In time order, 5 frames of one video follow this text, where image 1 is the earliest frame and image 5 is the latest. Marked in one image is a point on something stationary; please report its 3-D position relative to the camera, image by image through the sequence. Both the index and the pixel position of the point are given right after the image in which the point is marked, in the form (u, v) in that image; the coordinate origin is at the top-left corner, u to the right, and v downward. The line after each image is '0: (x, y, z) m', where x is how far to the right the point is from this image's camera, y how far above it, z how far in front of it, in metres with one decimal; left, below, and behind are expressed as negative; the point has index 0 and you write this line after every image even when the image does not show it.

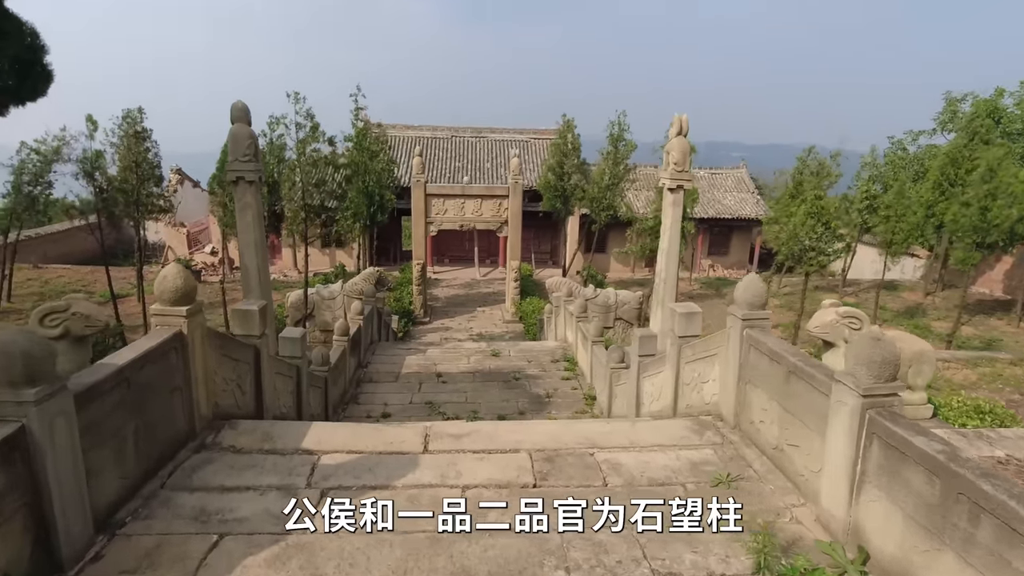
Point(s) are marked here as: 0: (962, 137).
0: (+13.4, +4.5, +16.9) m
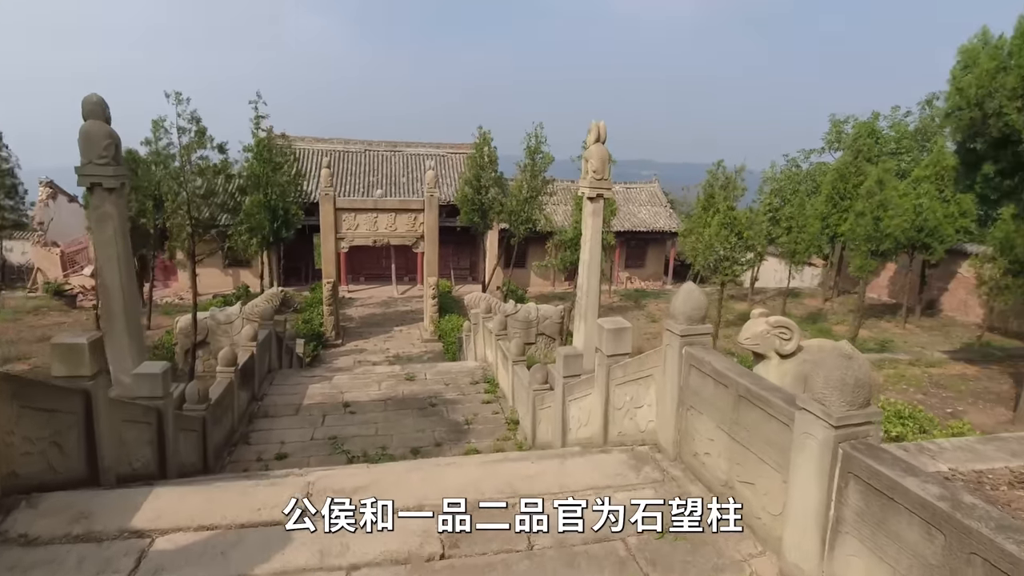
0: (+10.8, +4.3, +18.2) m
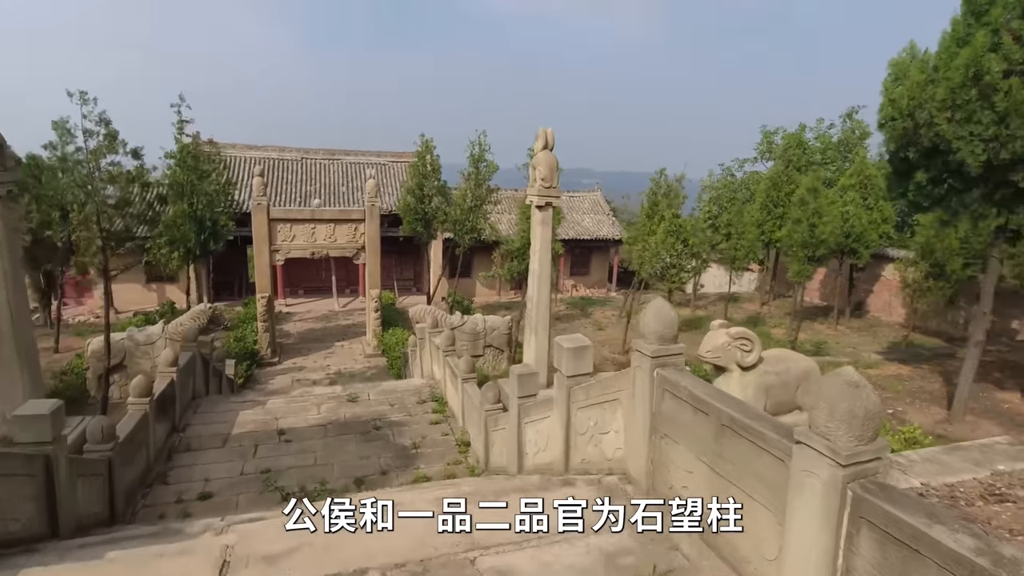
0: (+9.0, +4.2, +18.9) m
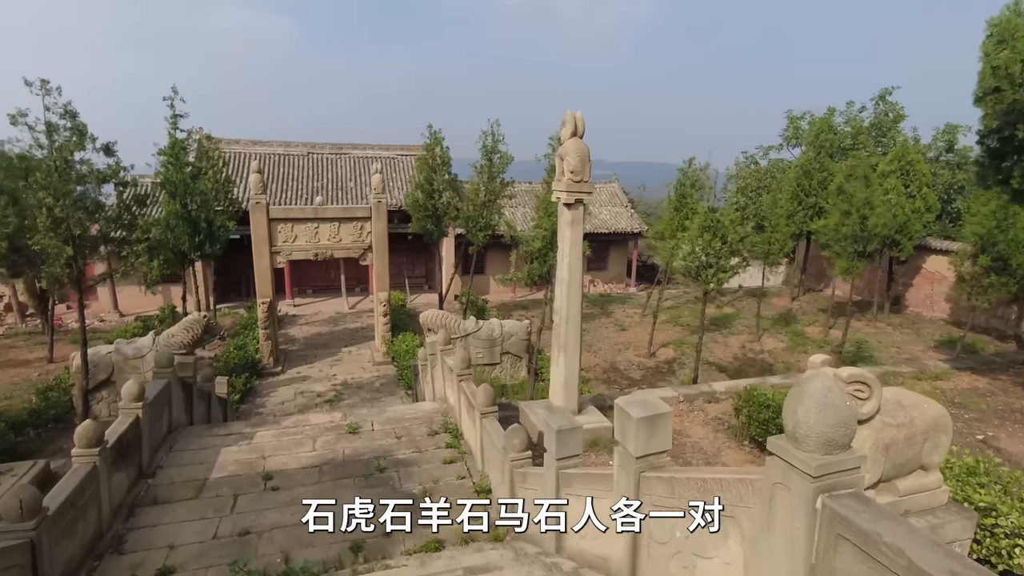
0: (+9.5, +4.3, +17.6) m
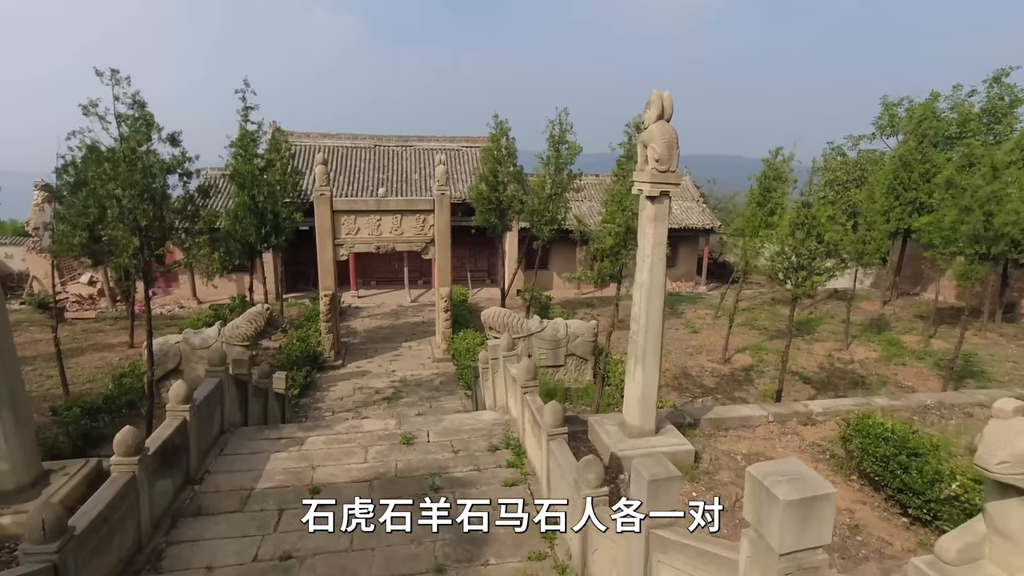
0: (+11.4, +4.2, +15.8) m
